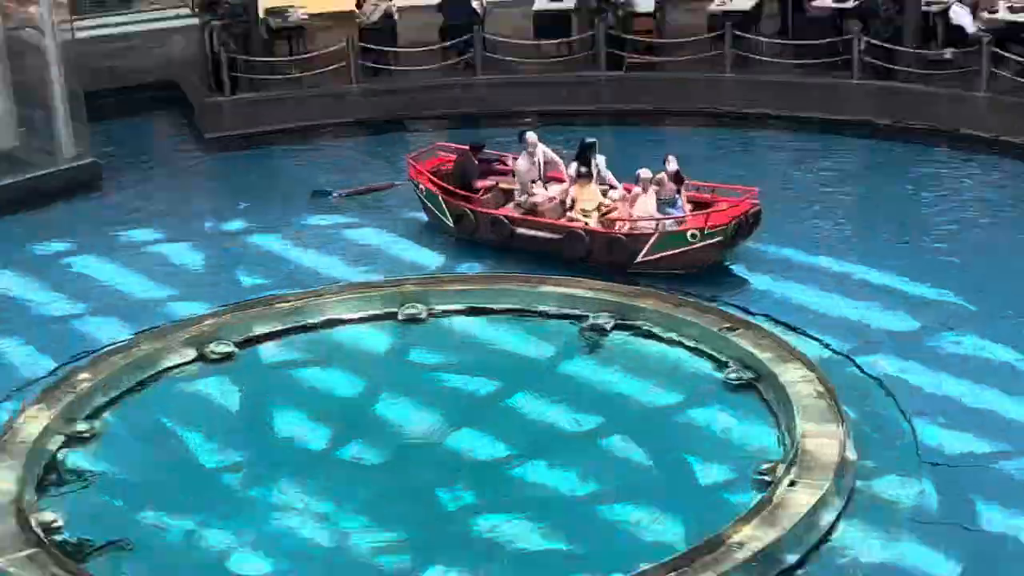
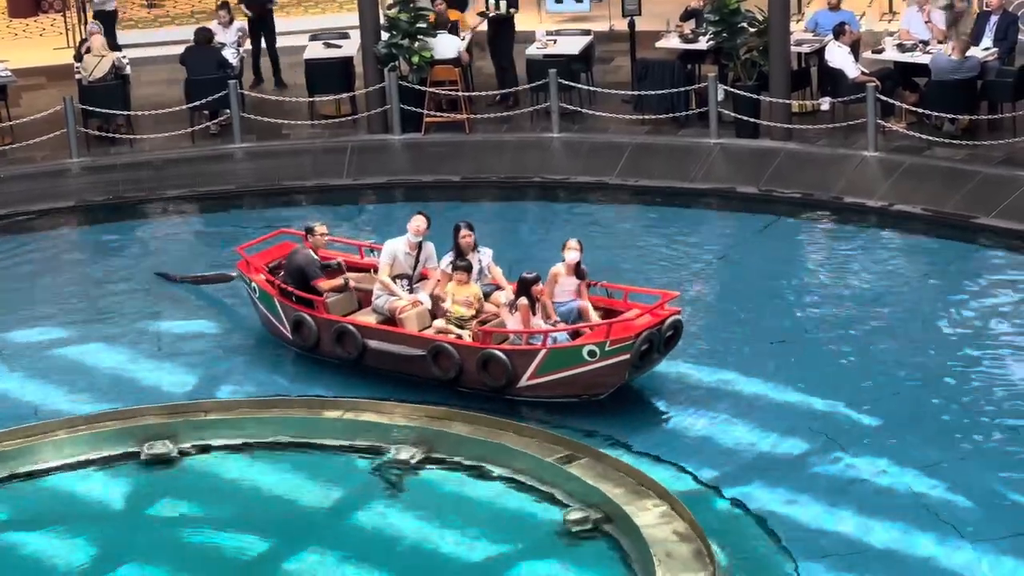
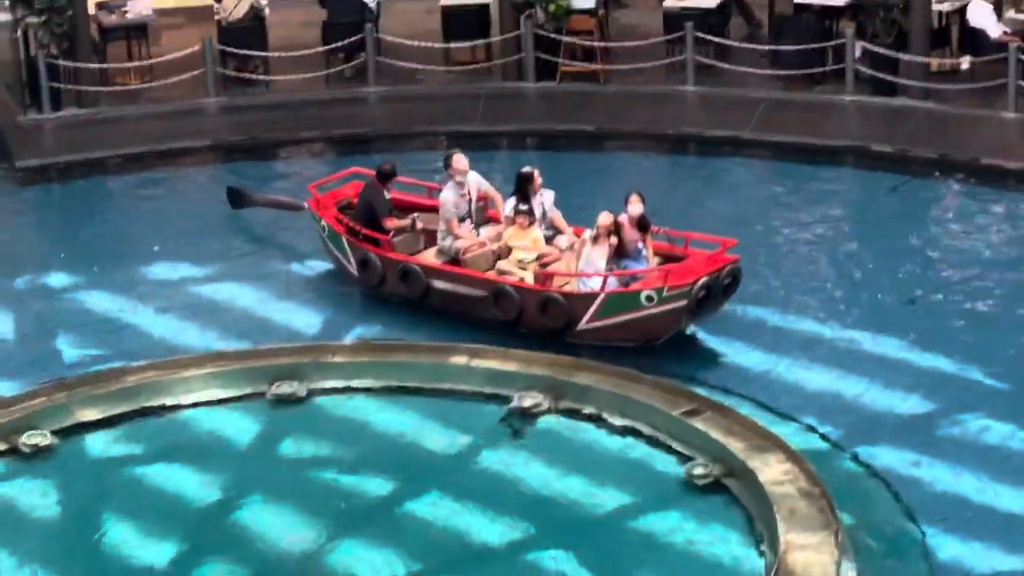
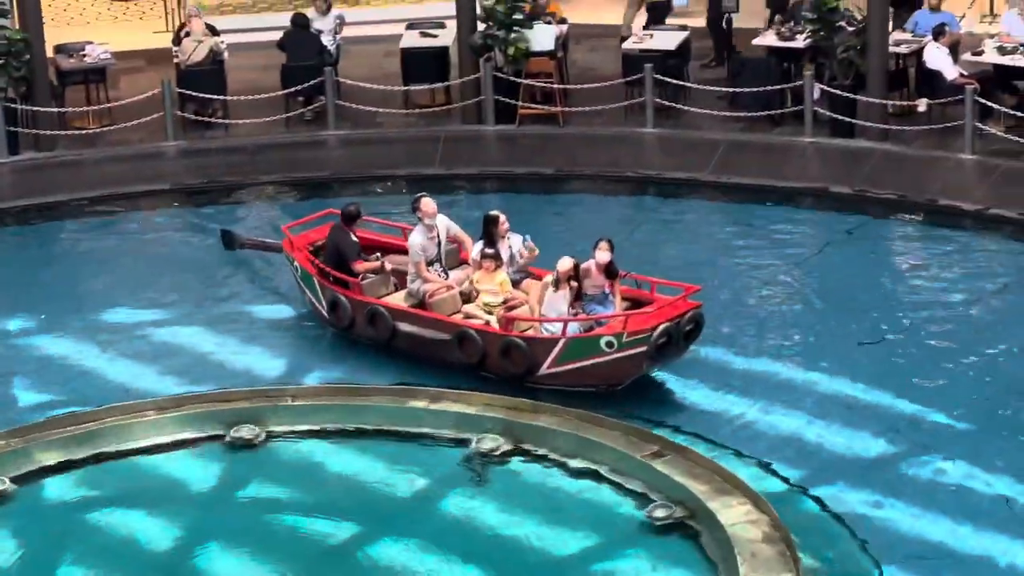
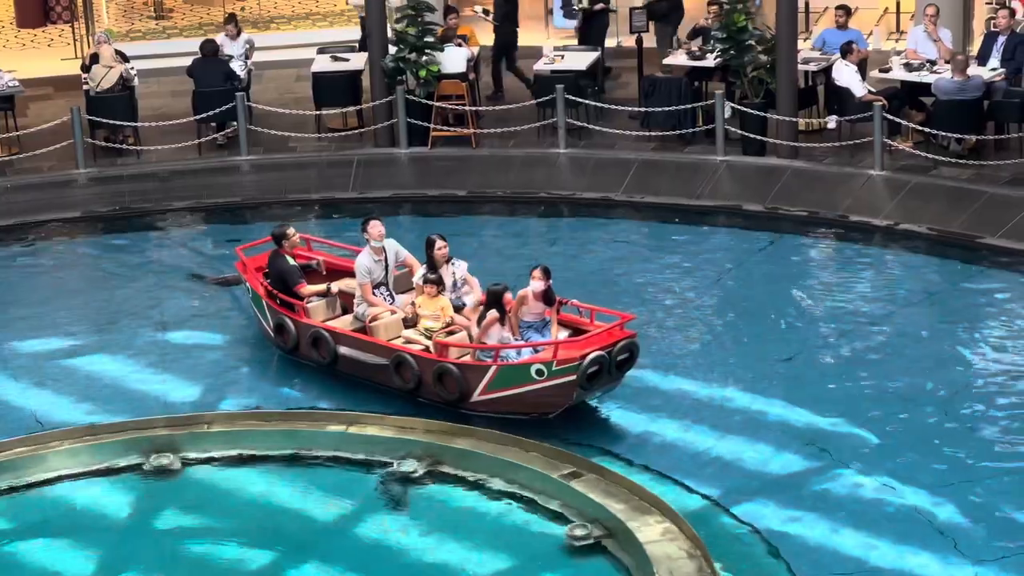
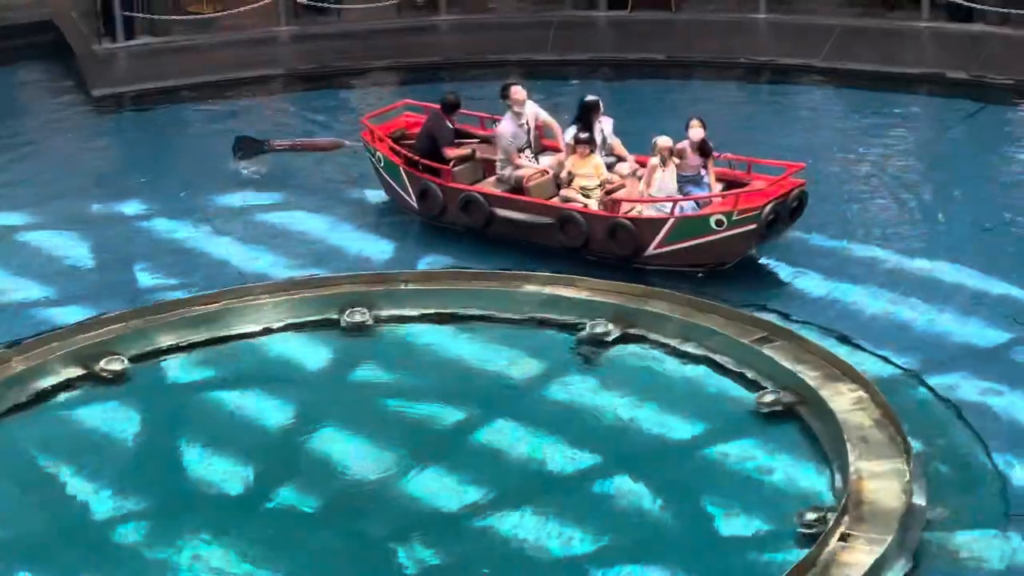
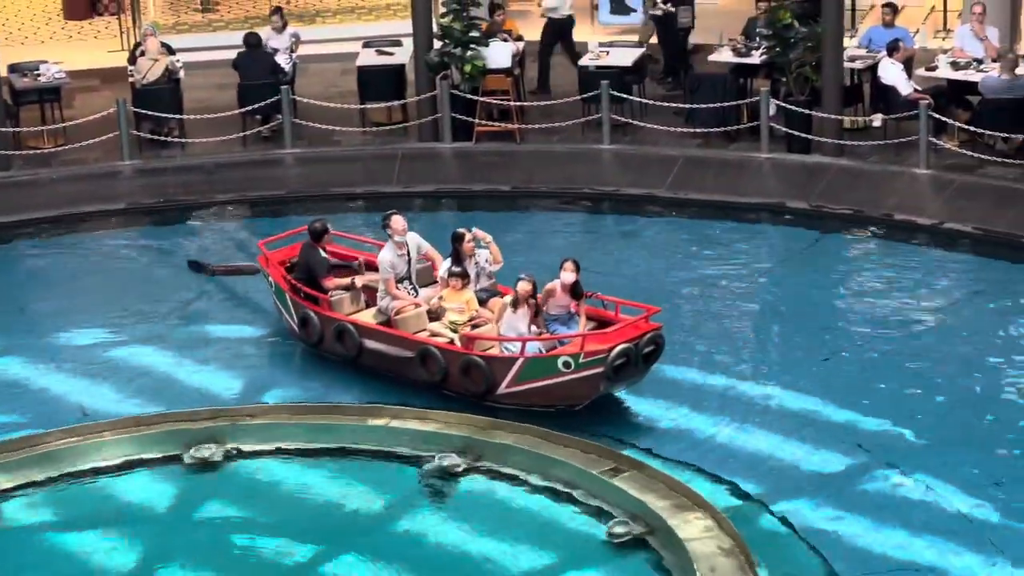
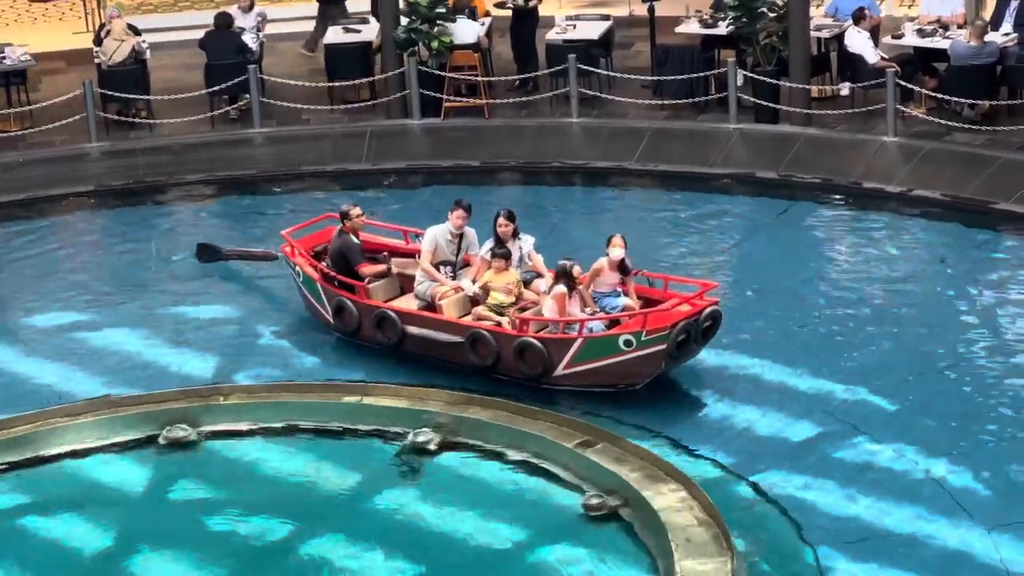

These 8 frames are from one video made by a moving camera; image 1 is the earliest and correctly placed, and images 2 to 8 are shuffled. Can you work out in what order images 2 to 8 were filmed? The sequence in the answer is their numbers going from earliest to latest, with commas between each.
6, 3, 4, 7, 5, 2, 8
